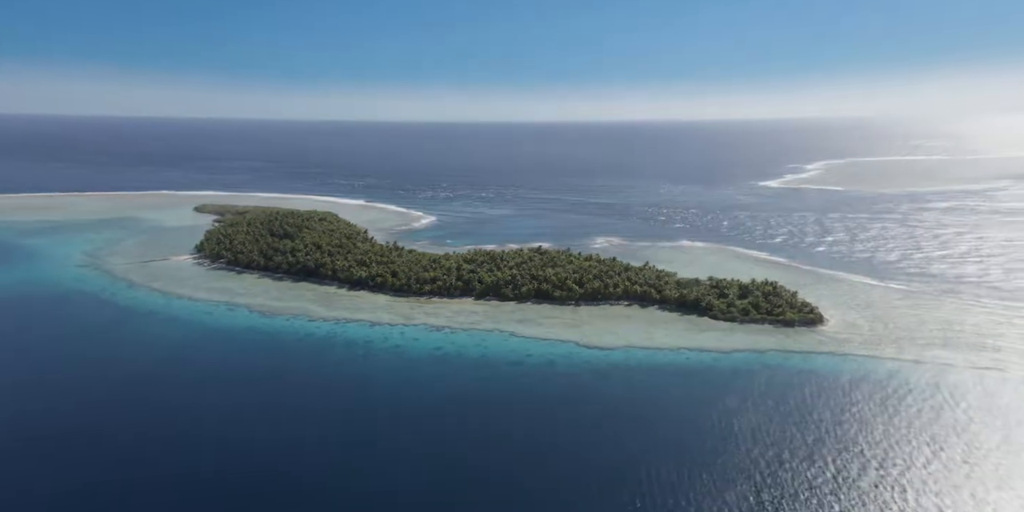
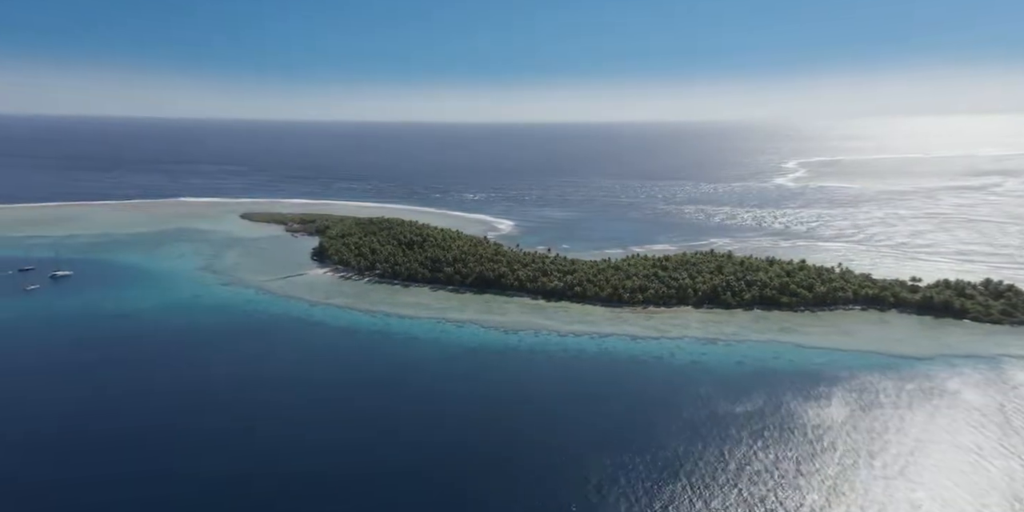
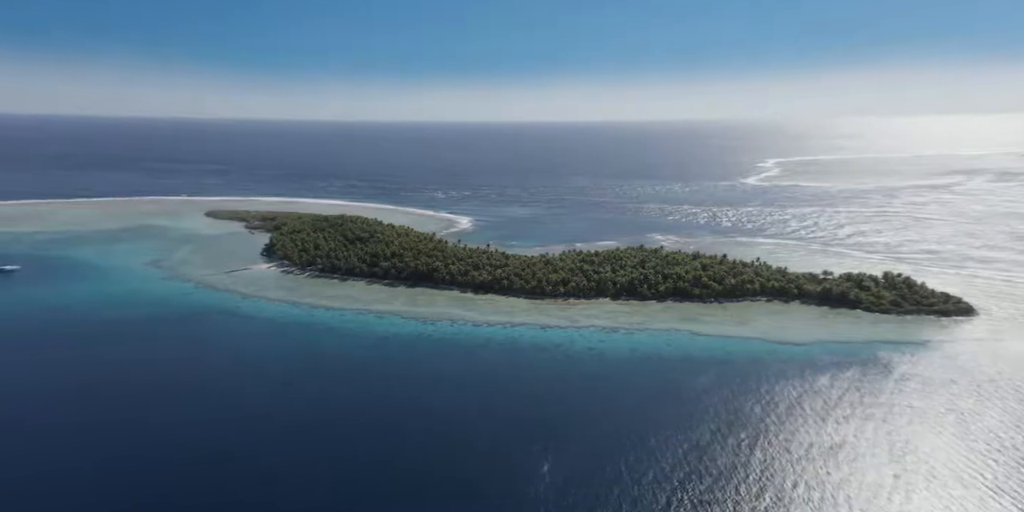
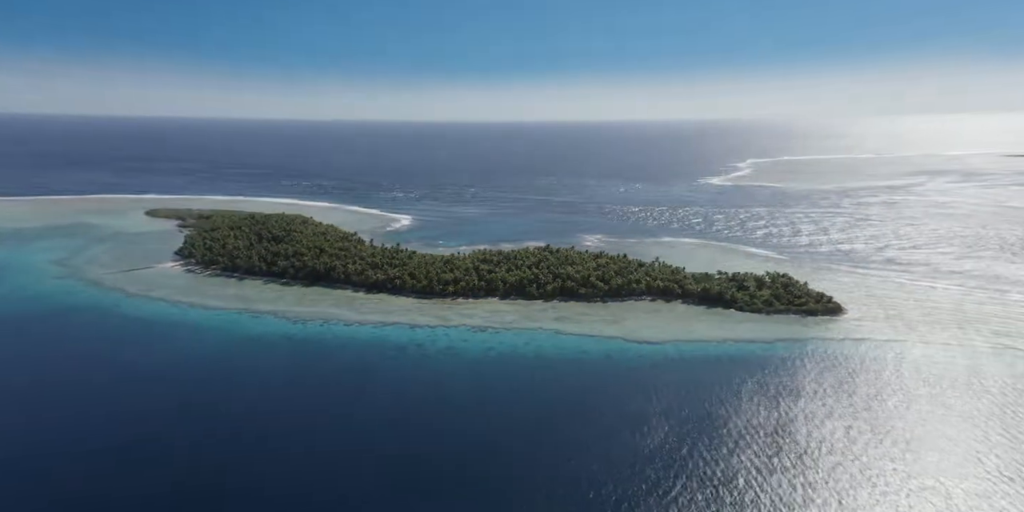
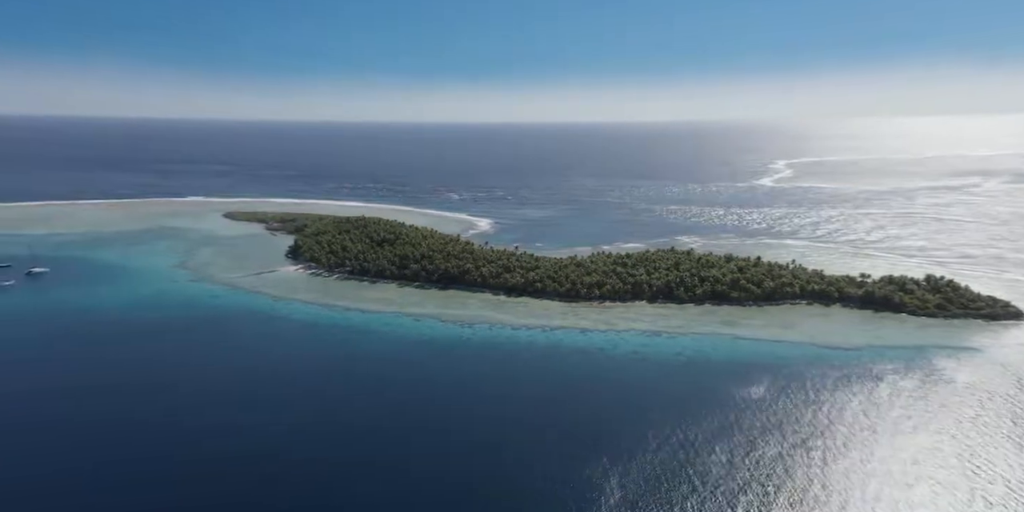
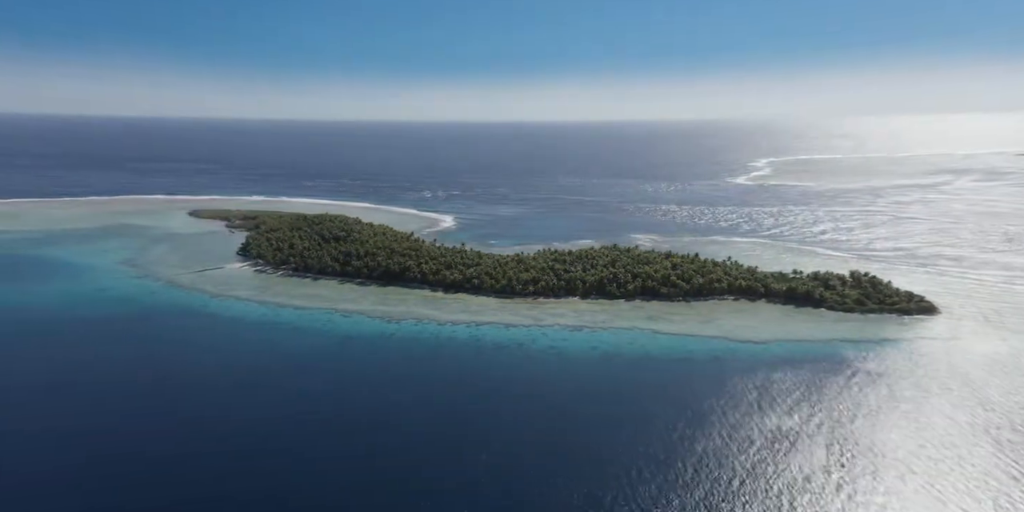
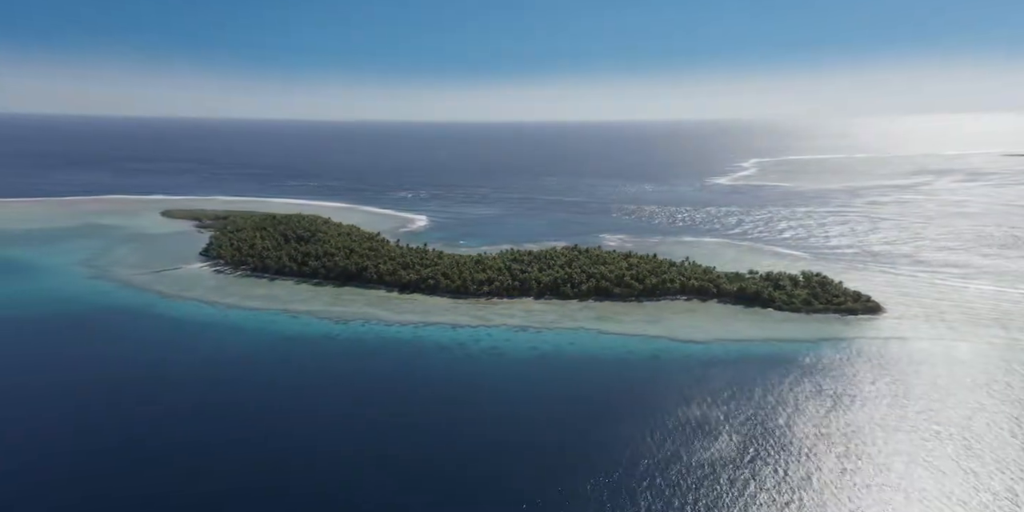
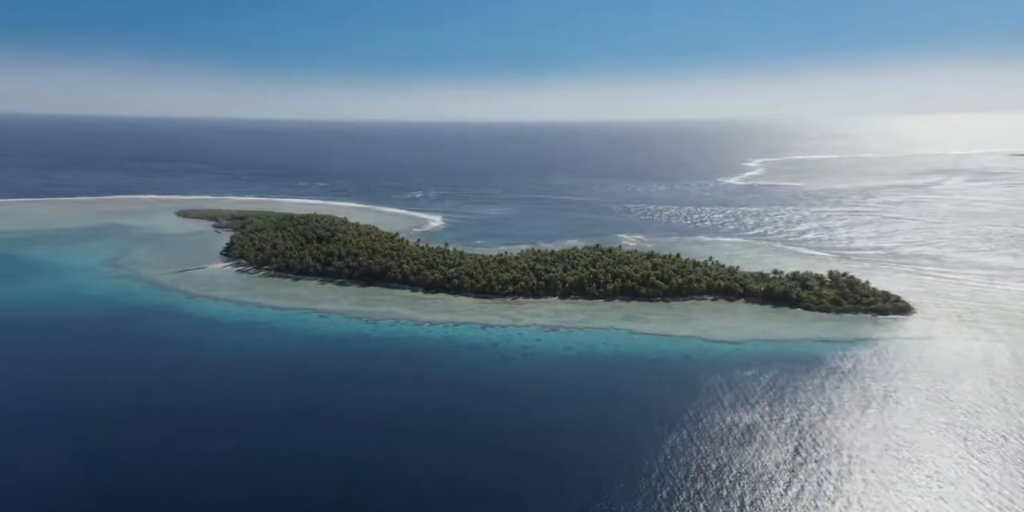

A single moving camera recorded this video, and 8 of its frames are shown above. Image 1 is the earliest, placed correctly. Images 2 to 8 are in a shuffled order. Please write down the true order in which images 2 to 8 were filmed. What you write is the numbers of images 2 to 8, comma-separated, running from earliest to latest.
4, 7, 8, 6, 3, 5, 2
